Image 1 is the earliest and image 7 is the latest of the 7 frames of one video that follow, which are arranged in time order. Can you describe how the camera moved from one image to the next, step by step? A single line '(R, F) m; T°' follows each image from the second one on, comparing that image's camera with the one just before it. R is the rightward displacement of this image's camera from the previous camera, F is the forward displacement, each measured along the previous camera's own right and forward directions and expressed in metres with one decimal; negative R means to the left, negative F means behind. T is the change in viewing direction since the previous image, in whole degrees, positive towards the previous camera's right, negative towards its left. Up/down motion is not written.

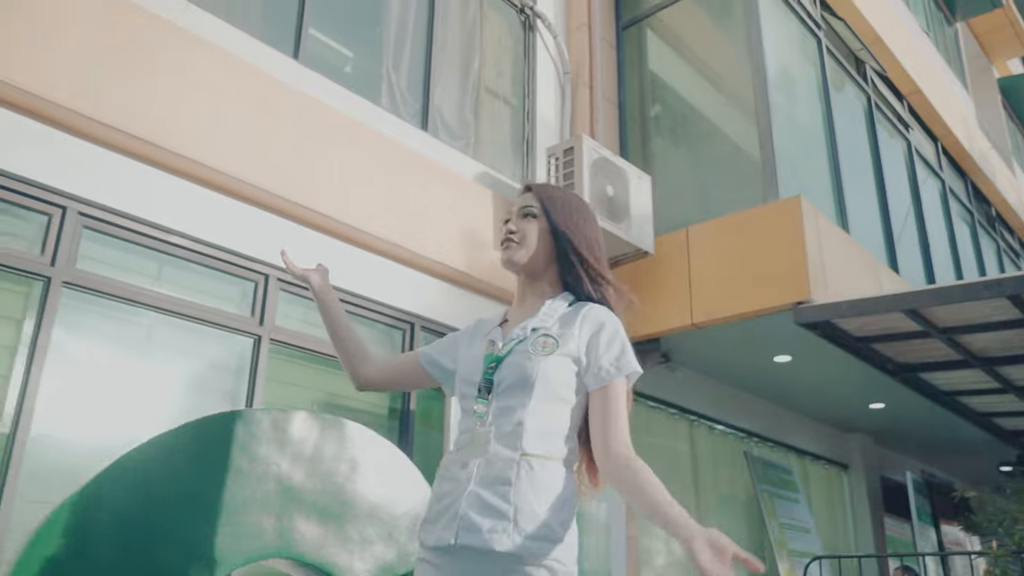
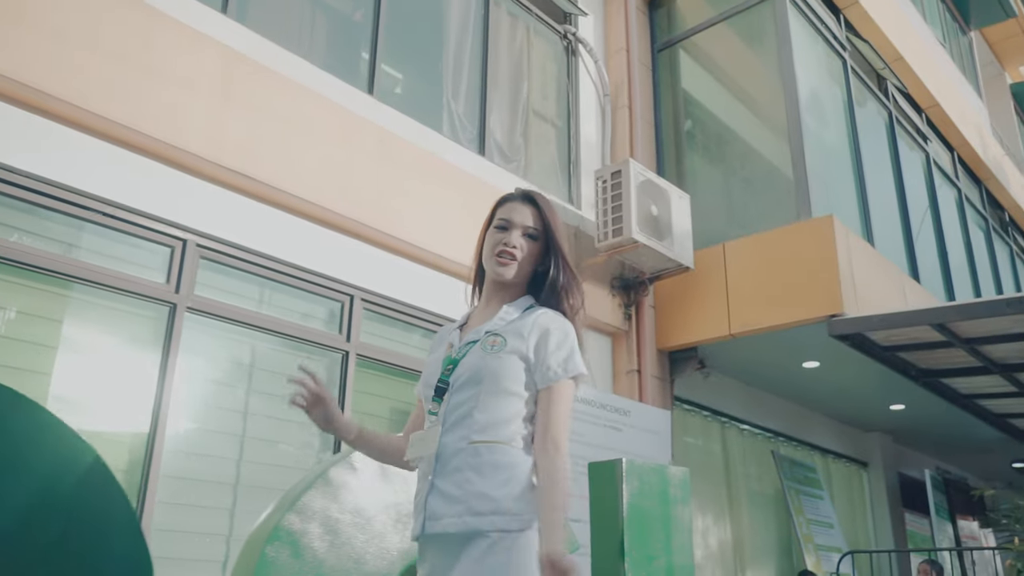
(-0.3, -0.4) m; 0°
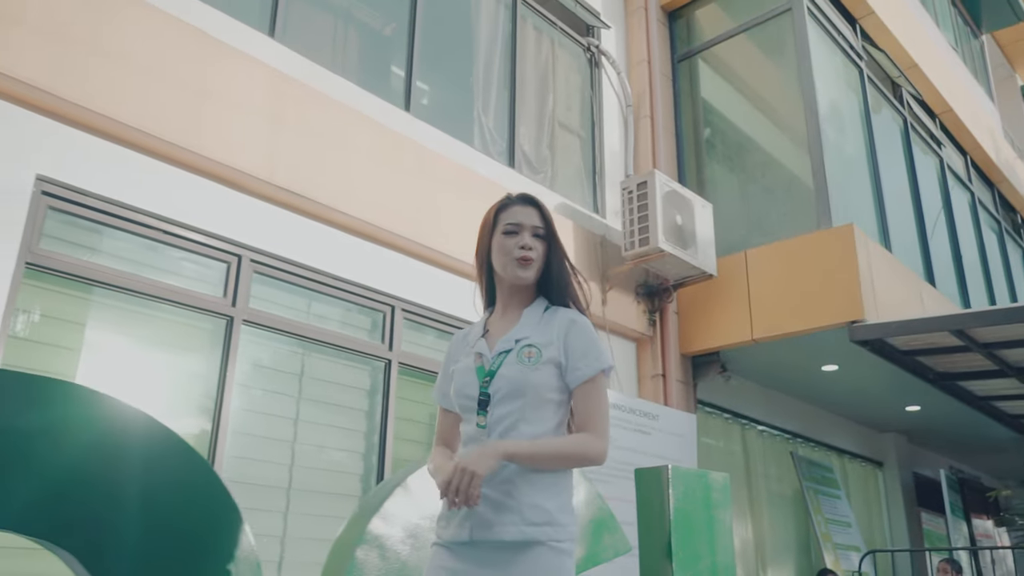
(-0.2, -0.2) m; 0°
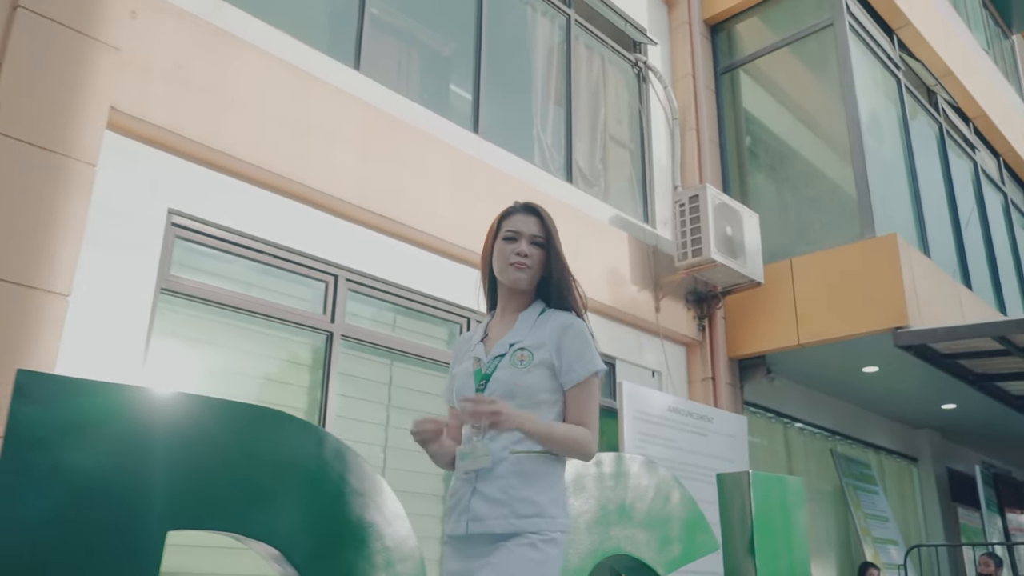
(-0.3, -0.3) m; -1°
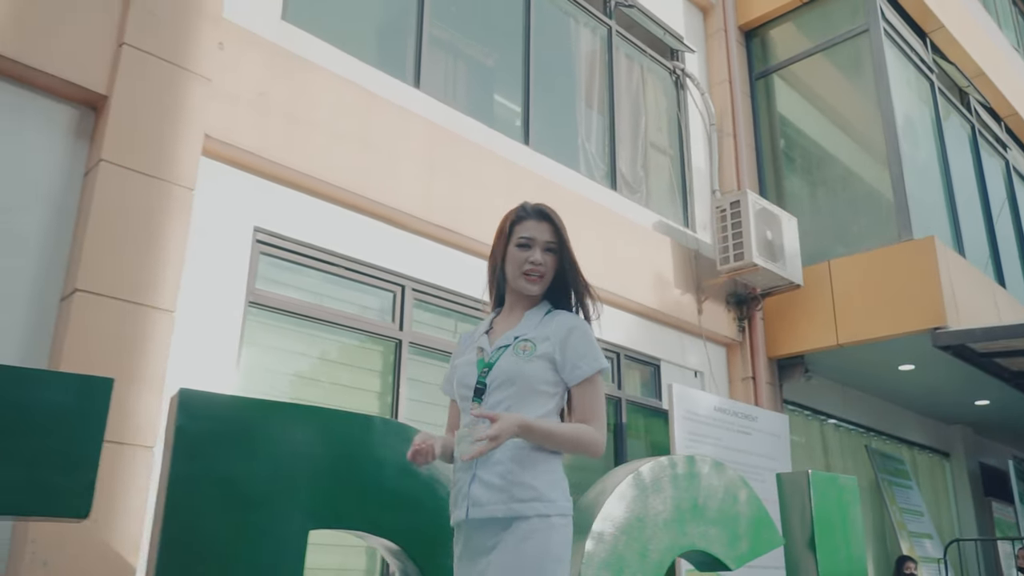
(-0.2, -0.2) m; -1°
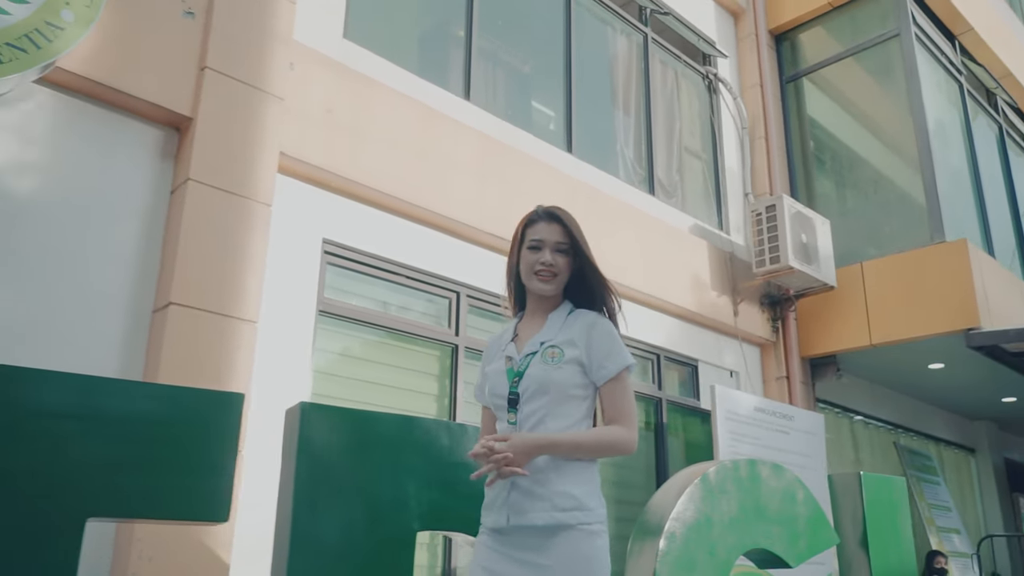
(-0.2, -0.2) m; -1°
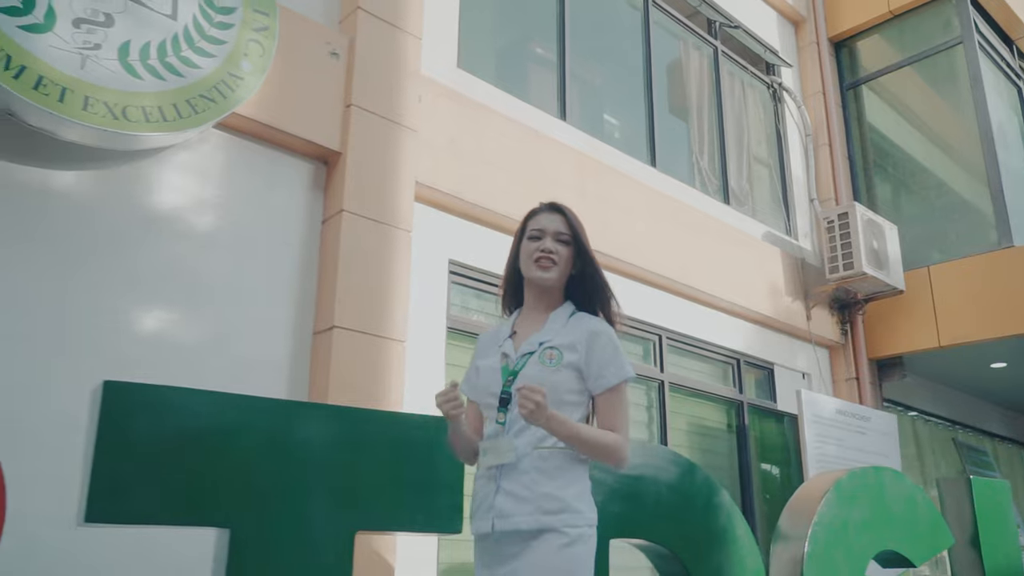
(-0.5, -0.3) m; -1°
